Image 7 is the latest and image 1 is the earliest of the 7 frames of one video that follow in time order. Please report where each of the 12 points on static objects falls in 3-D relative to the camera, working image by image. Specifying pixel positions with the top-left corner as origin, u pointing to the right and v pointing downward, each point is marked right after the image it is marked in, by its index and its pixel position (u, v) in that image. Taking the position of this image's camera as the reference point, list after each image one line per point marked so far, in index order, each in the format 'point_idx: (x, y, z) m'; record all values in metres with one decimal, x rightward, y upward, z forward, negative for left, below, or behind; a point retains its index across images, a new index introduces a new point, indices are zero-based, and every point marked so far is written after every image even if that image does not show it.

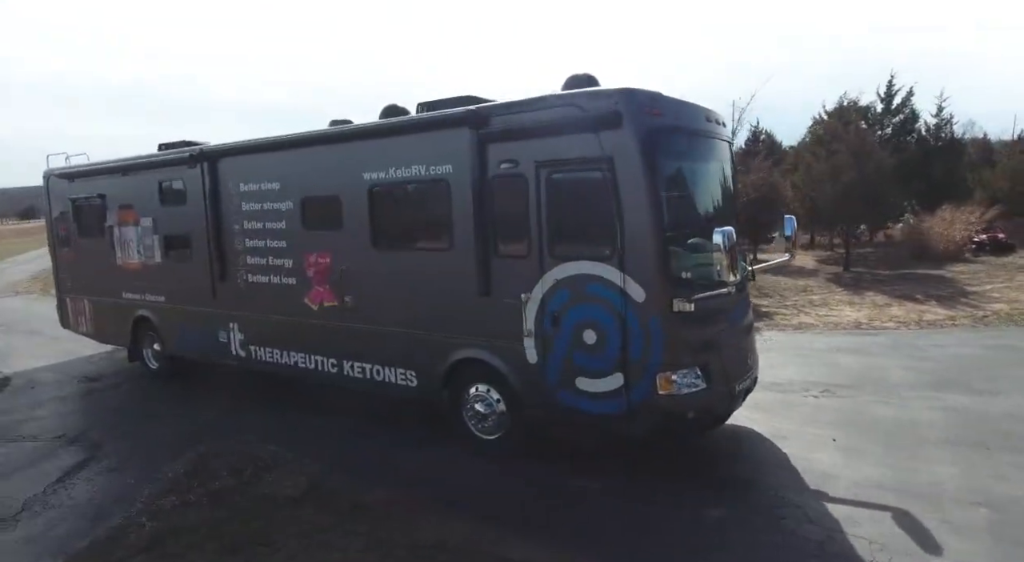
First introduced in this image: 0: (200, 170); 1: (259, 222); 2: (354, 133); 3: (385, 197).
0: (-3.5, +1.2, +7.1) m
1: (-2.6, +0.6, +6.6) m
2: (-1.3, +1.3, +5.7) m
3: (-1.1, +0.7, +5.6) m
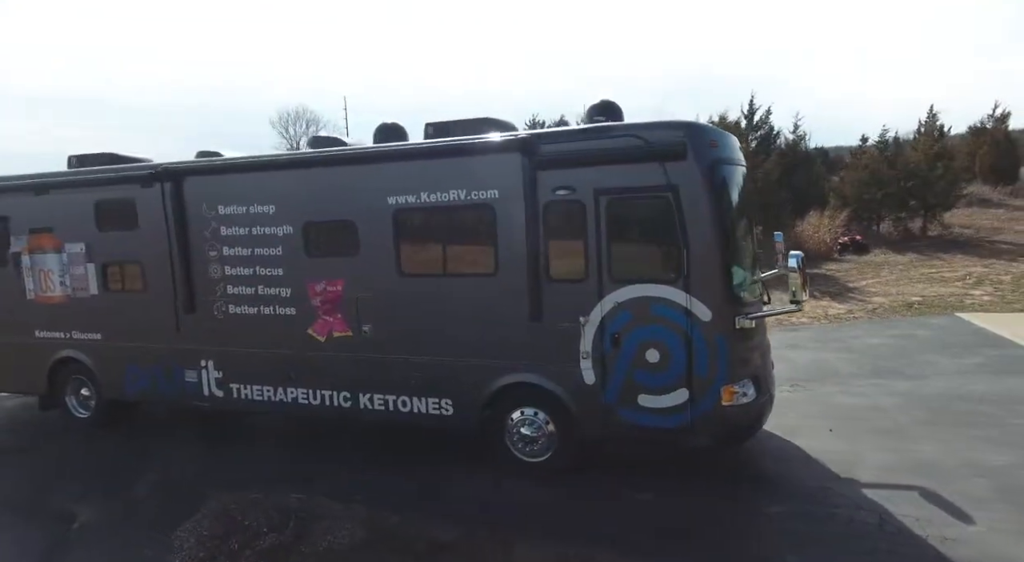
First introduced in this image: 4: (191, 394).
0: (-3.5, +0.9, +6.3) m
1: (-2.5, +0.3, +6.0) m
2: (-1.1, +1.1, +5.5) m
3: (-0.8, +0.5, +5.4) m
4: (-3.3, -1.2, +6.5) m
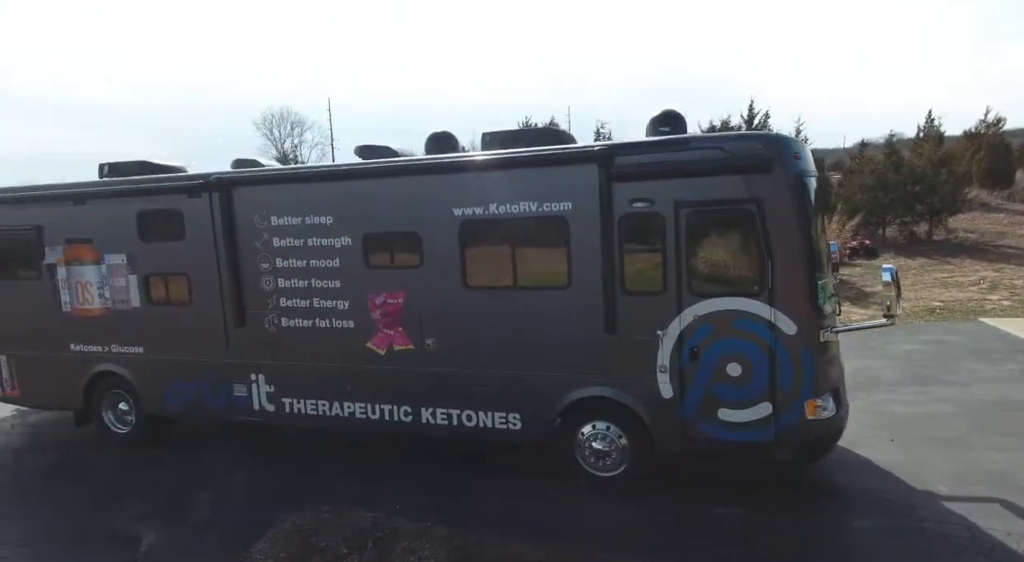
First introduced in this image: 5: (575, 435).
0: (-2.9, +0.8, +6.2) m
1: (-2.0, +0.2, +5.9) m
2: (-0.6, +1.0, +5.4) m
3: (-0.2, +0.4, +5.3) m
4: (-2.7, -1.3, +6.4) m
5: (+0.6, -1.3, +5.4) m
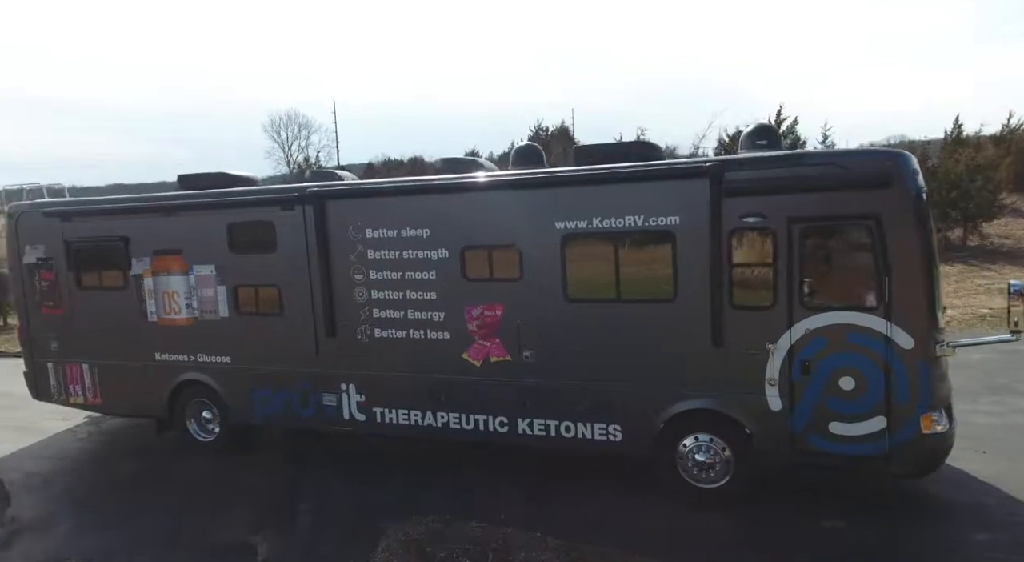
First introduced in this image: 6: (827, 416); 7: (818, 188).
0: (-2.1, +0.7, +6.2) m
1: (-1.1, +0.1, +6.0) m
2: (+0.3, +0.9, +5.5) m
3: (+0.6, +0.3, +5.4) m
4: (-1.9, -1.4, +6.5) m
5: (+1.4, -1.4, +5.4) m
6: (+2.4, -1.0, +4.9) m
7: (+2.3, +0.7, +4.7) m
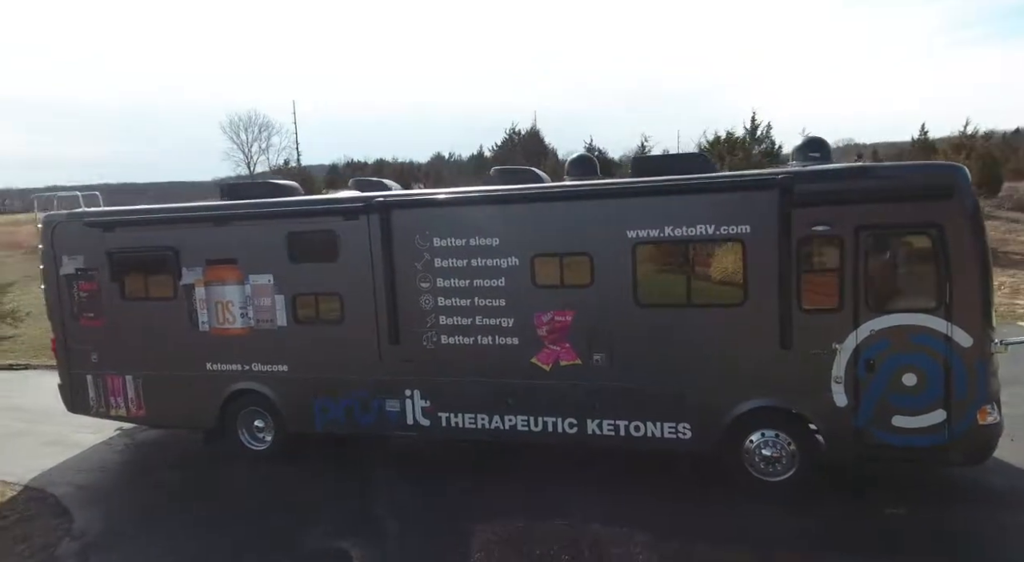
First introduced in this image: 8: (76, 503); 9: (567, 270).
0: (-1.4, +0.6, +6.3) m
1: (-0.4, 0.0, +6.2) m
2: (+1.0, +0.8, +5.7) m
3: (+1.3, +0.2, +5.7) m
4: (-1.2, -1.5, +6.6) m
5: (+2.1, -1.5, +5.7) m
6: (+3.1, -1.1, +5.2) m
7: (+3.0, +0.7, +5.1) m
8: (-4.4, -2.3, +6.5) m
9: (+0.5, +0.1, +5.9) m
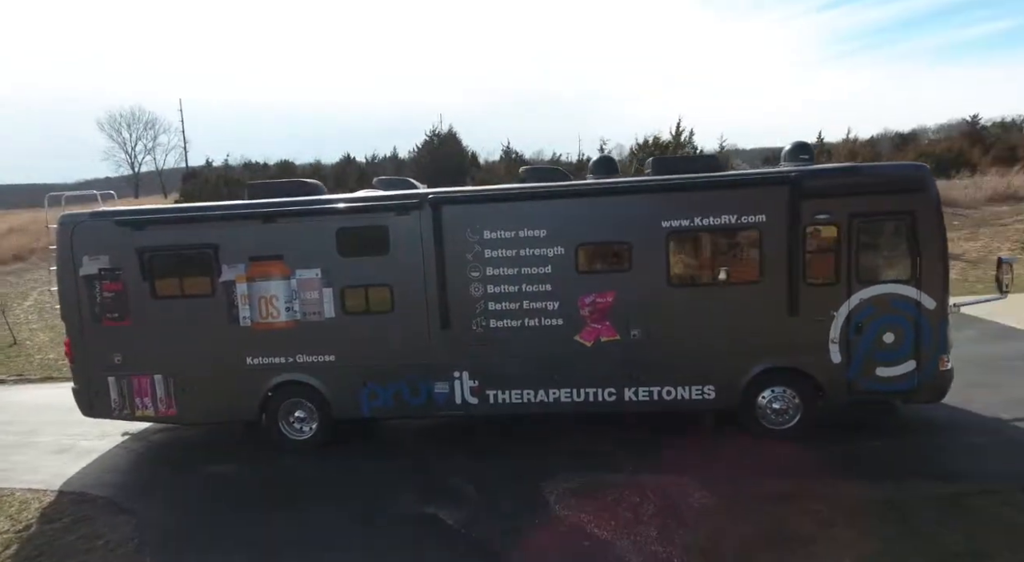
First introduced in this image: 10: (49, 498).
0: (-1.0, +0.7, +6.8) m
1: (0.0, +0.1, +6.8) m
2: (+1.5, +1.0, +6.6) m
3: (+1.8, +0.4, +6.6) m
4: (-0.8, -1.4, +7.1) m
5: (+2.6, -1.3, +6.8) m
6: (+3.7, -0.8, +6.5) m
7: (+3.5, +0.9, +6.3) m
8: (-3.9, -2.2, +6.5) m
9: (+1.0, +0.3, +6.7) m
10: (-4.8, -2.2, +6.6) m
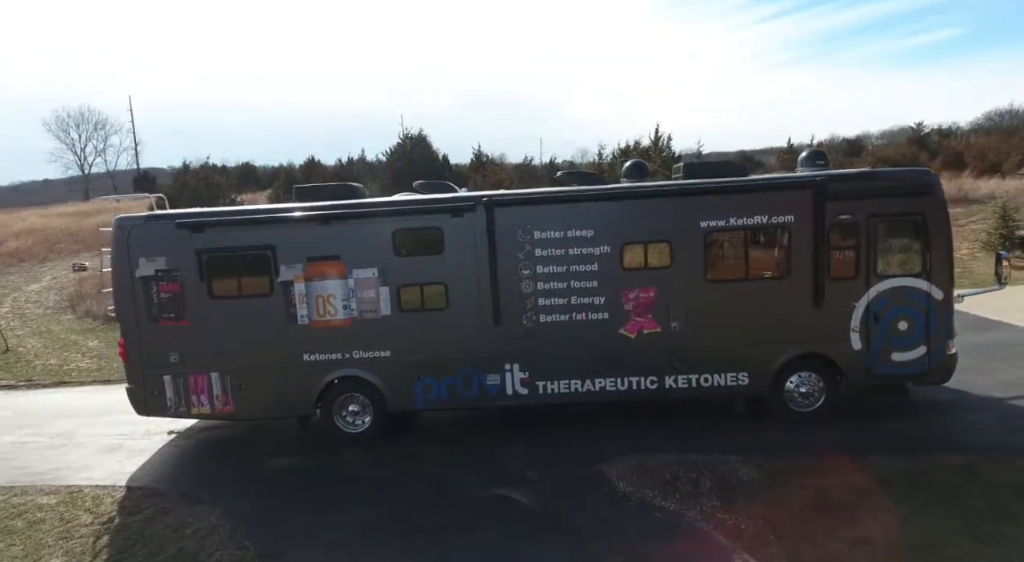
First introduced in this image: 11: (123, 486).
0: (-0.5, +0.7, +7.2) m
1: (+0.6, +0.2, +7.3) m
2: (+2.0, +1.0, +7.2) m
3: (+2.4, +0.5, +7.2) m
4: (-0.2, -1.4, +7.5) m
5: (+3.2, -1.2, +7.4) m
6: (+4.3, -0.8, +7.2) m
7: (+4.1, +0.9, +7.0) m
8: (-3.3, -2.2, +6.7) m
9: (+1.6, +0.3, +7.3) m
10: (-4.2, -2.2, +6.7) m
11: (-4.2, -2.2, +6.9) m
